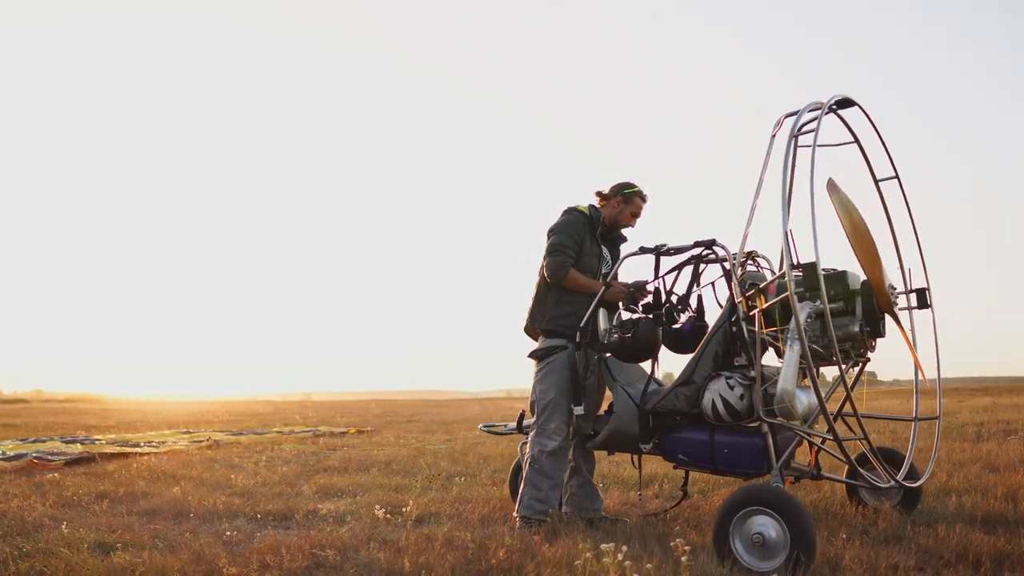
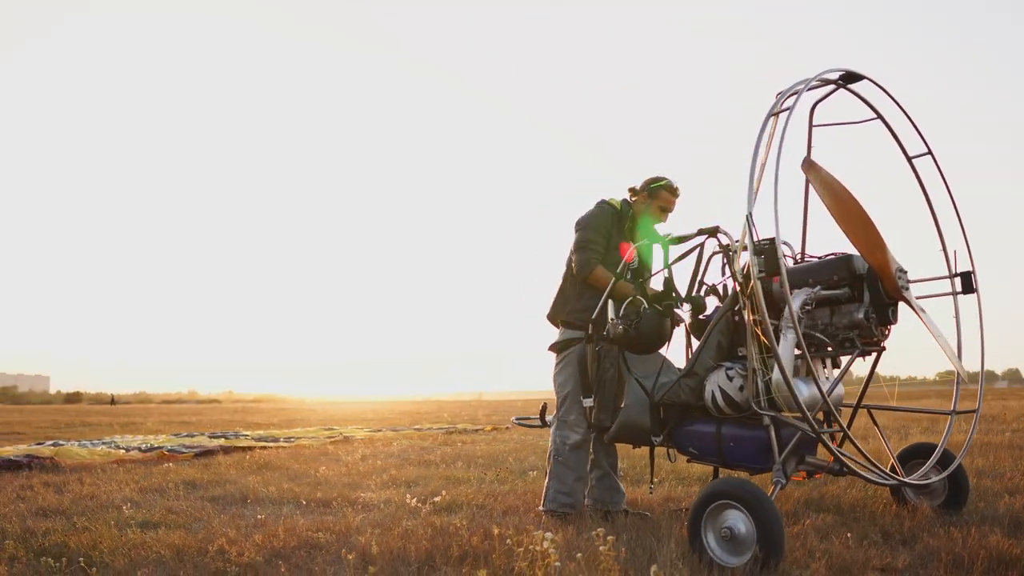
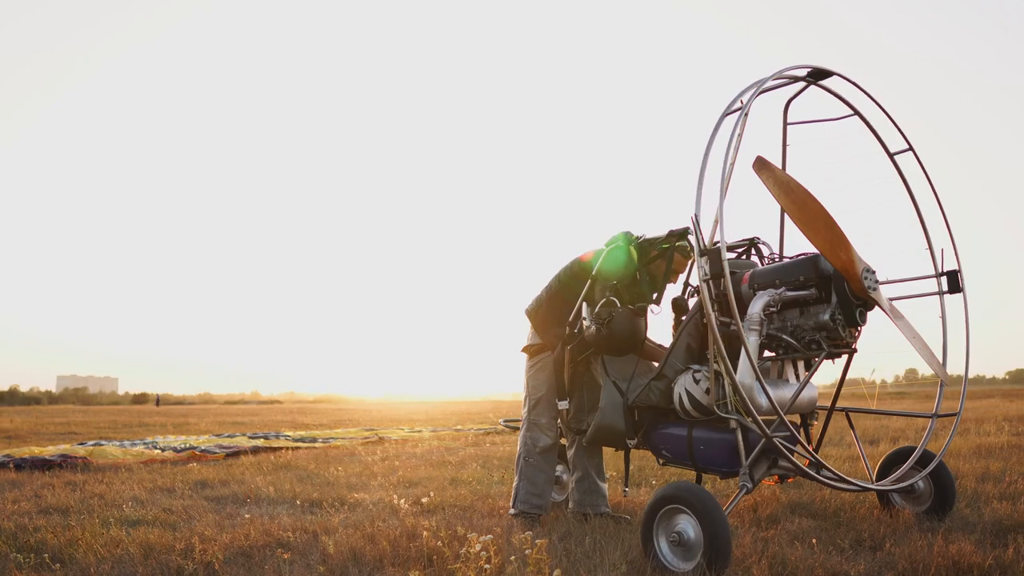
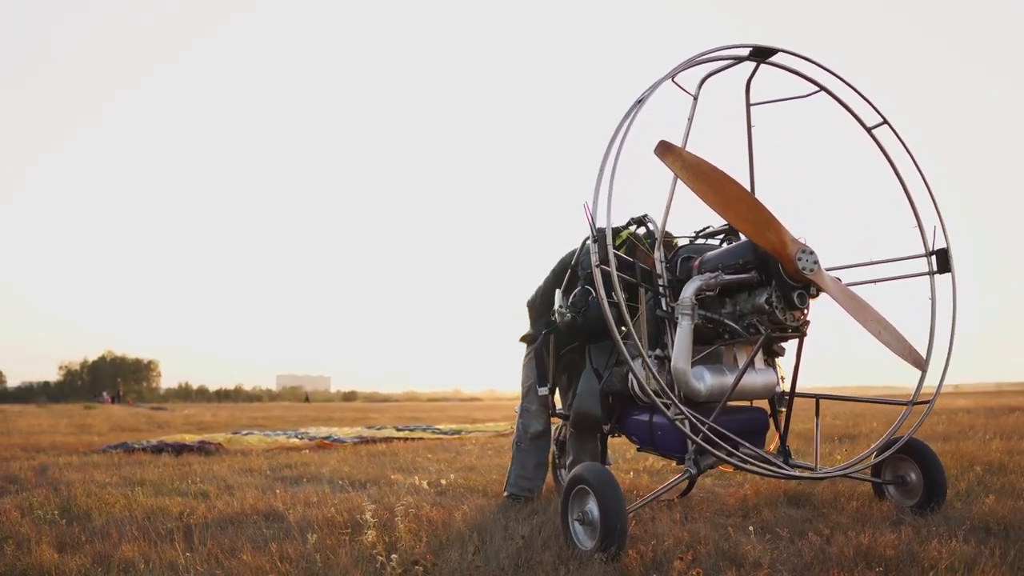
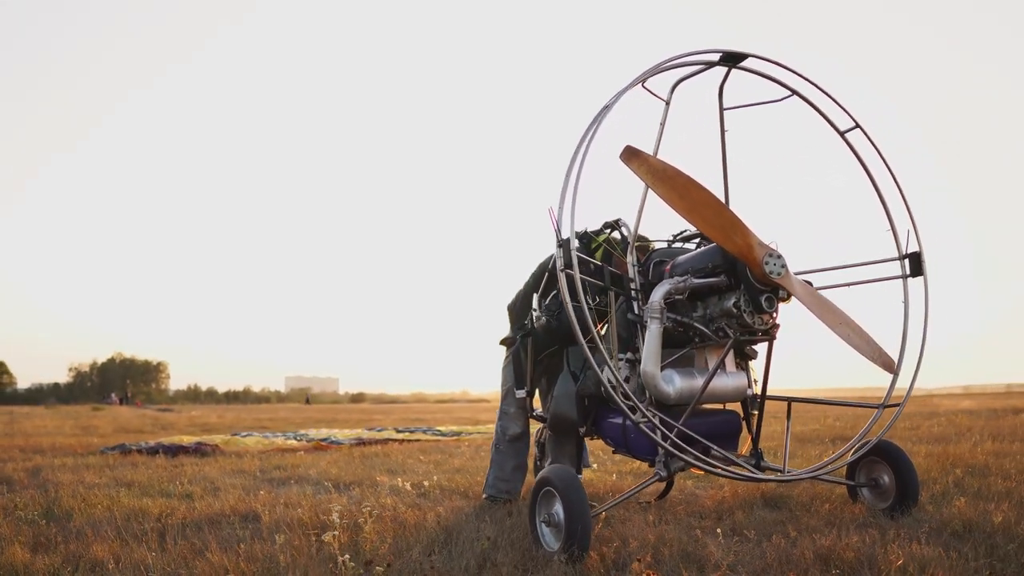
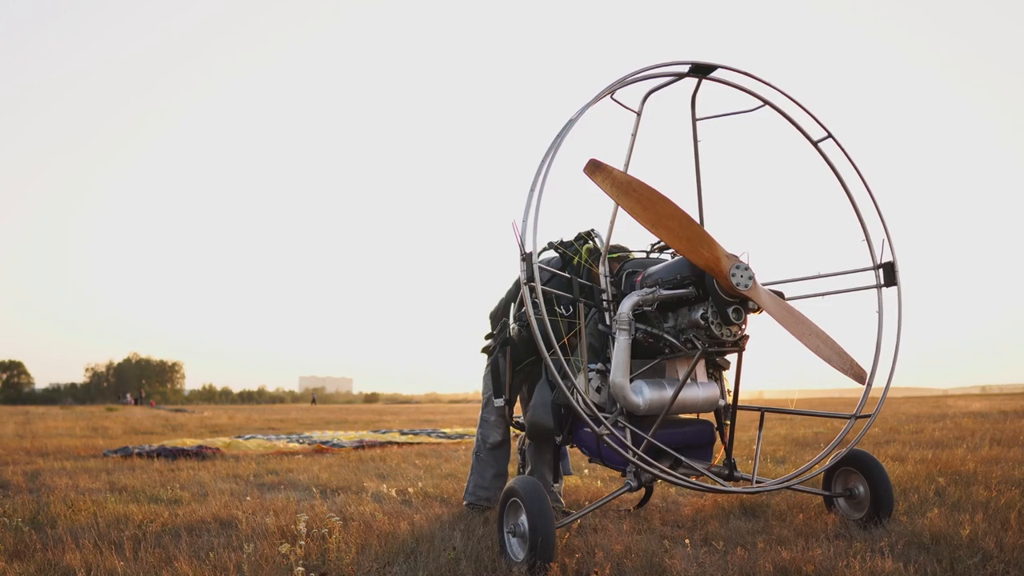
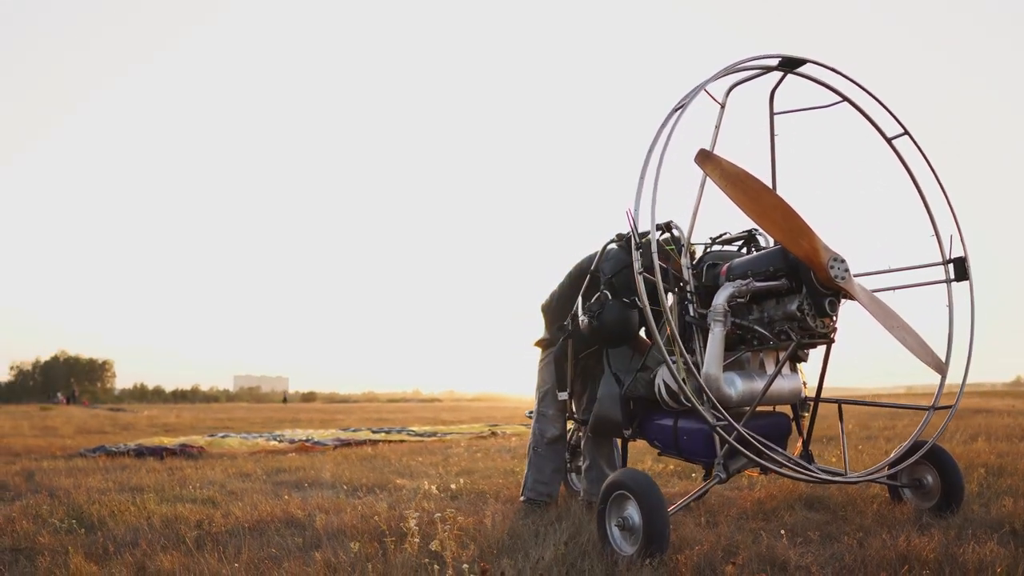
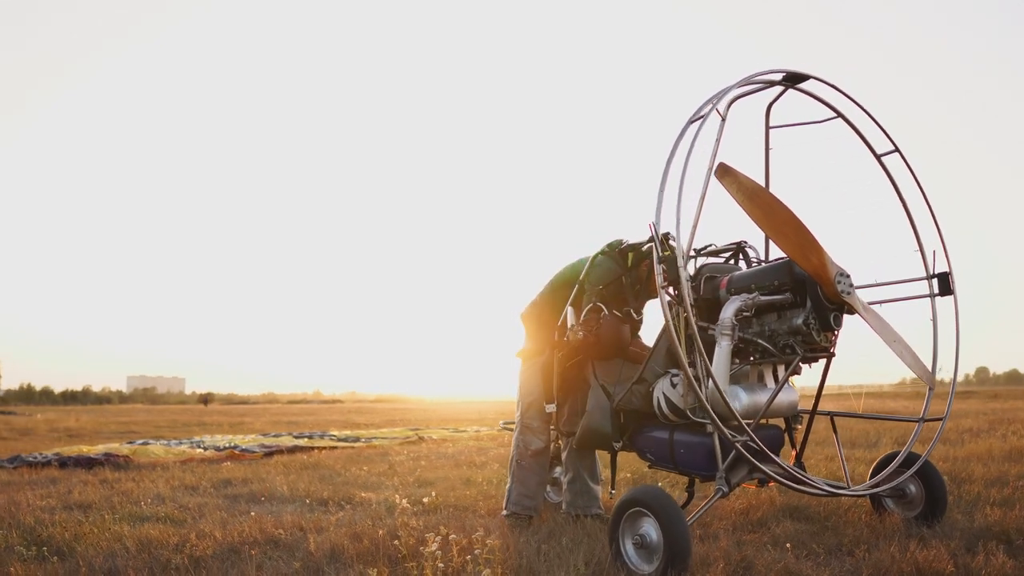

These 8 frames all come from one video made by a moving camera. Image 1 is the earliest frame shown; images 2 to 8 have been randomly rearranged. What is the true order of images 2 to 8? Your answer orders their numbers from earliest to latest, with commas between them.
2, 3, 8, 7, 4, 5, 6
